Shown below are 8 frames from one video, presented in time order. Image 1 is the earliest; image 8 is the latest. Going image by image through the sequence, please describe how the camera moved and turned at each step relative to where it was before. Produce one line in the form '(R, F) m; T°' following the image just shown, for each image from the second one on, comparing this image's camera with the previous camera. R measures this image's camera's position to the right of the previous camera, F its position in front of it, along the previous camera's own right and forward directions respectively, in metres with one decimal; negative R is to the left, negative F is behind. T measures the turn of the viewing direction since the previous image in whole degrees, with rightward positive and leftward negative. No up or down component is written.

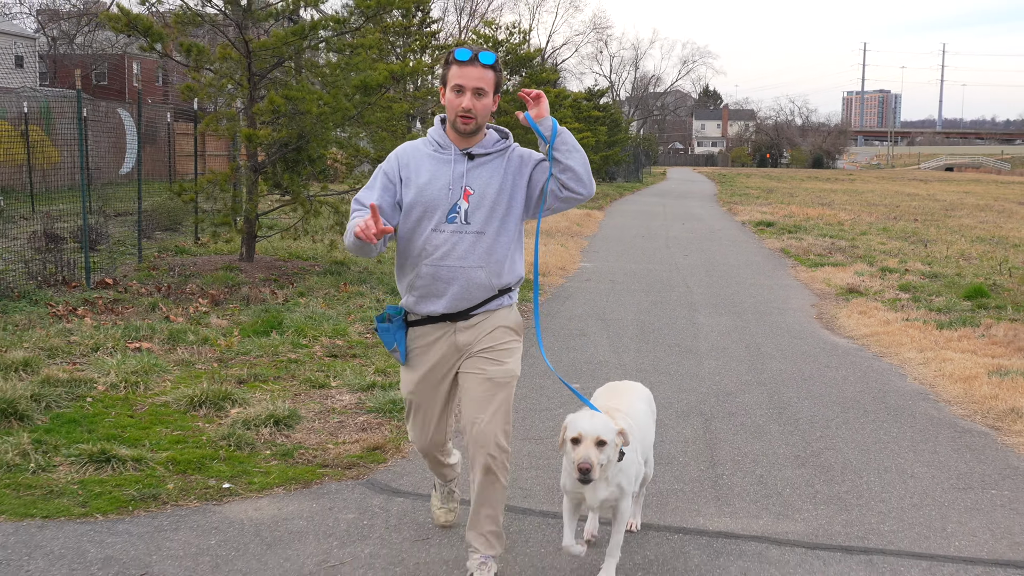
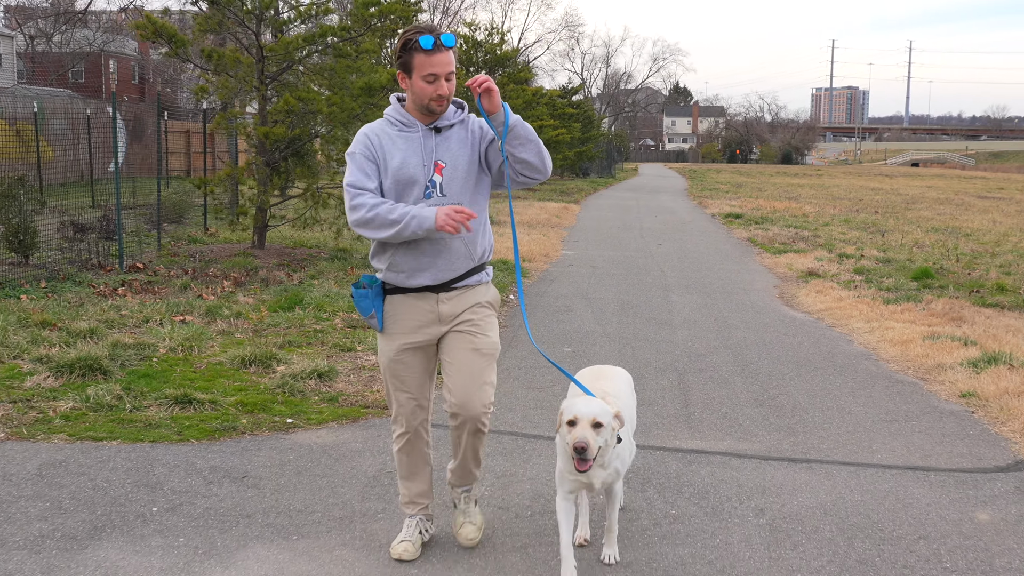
(-0.2, -1.0) m; +1°
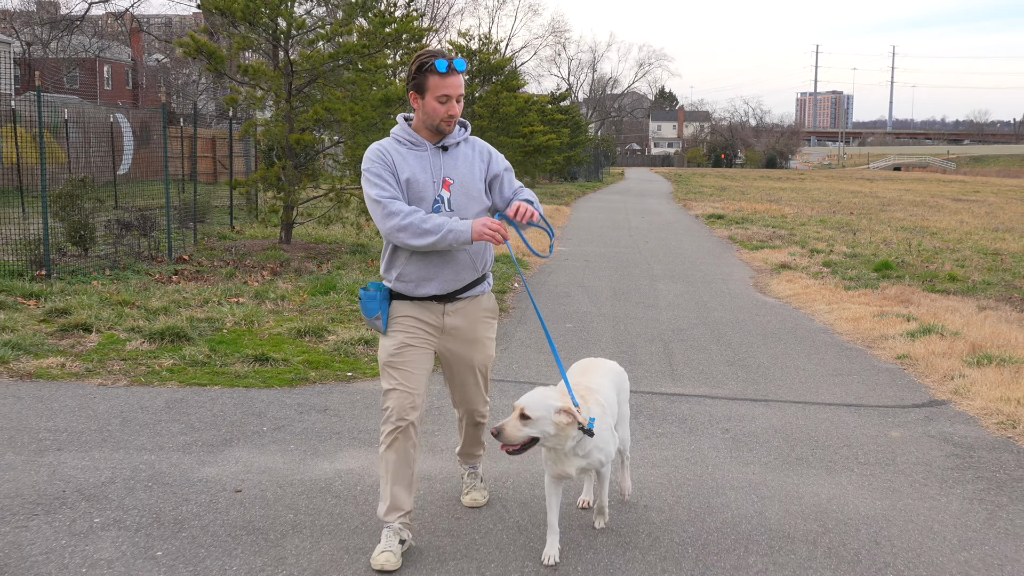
(-0.2, -1.2) m; +1°
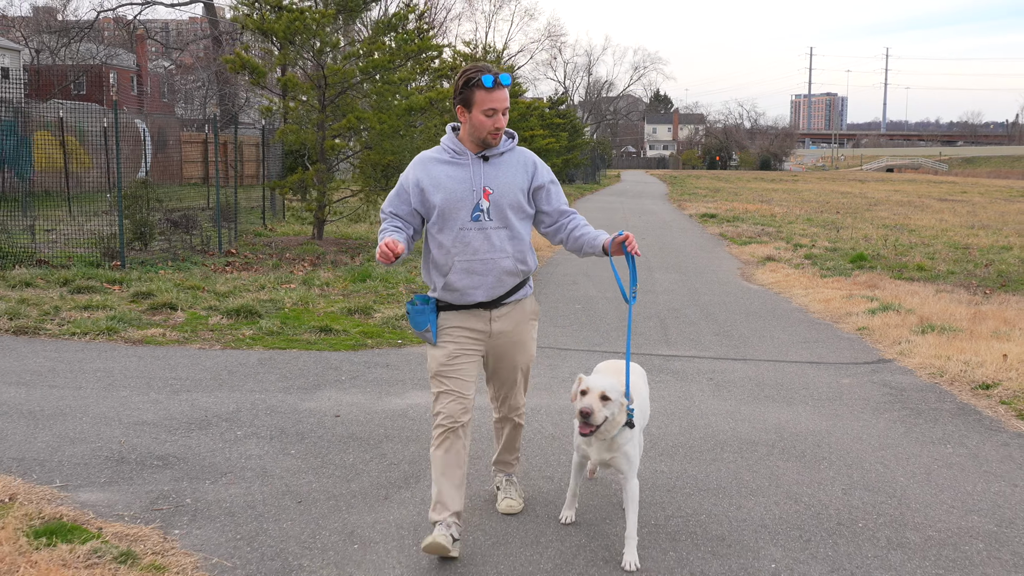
(-0.2, -1.3) m; 0°
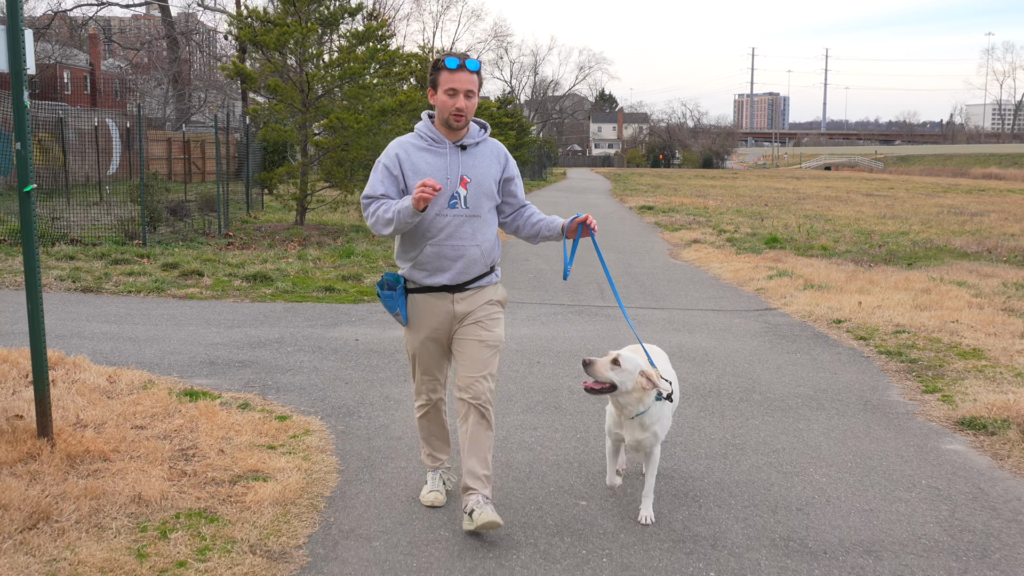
(-0.2, -2.0) m; +3°
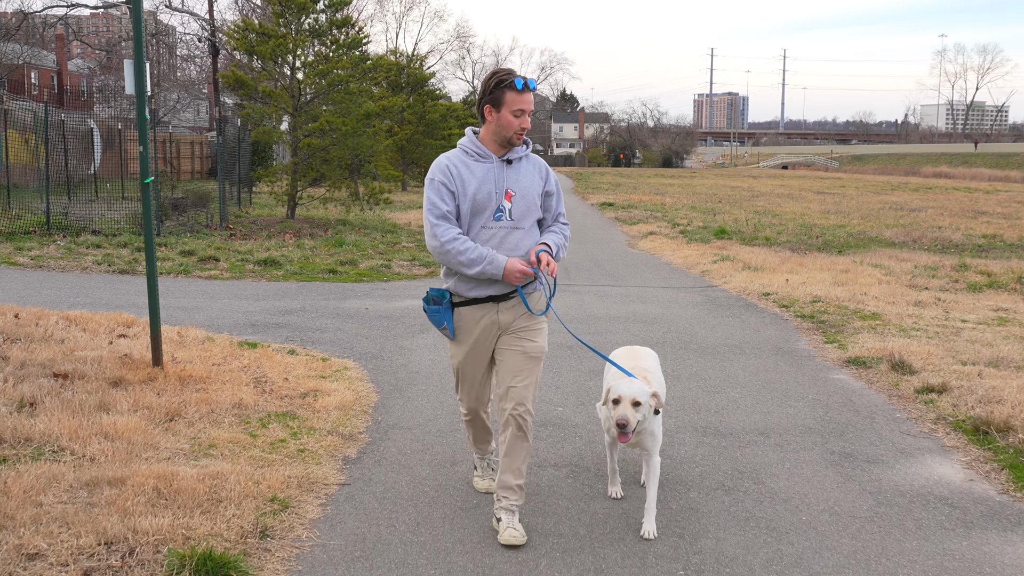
(-0.2, -1.5) m; +2°
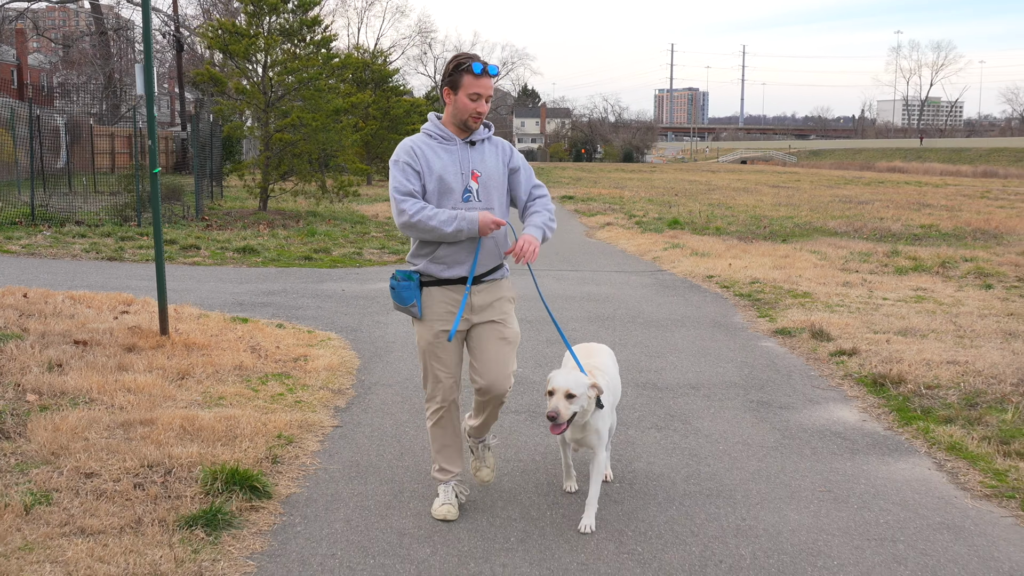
(0.0, -0.8) m; +2°
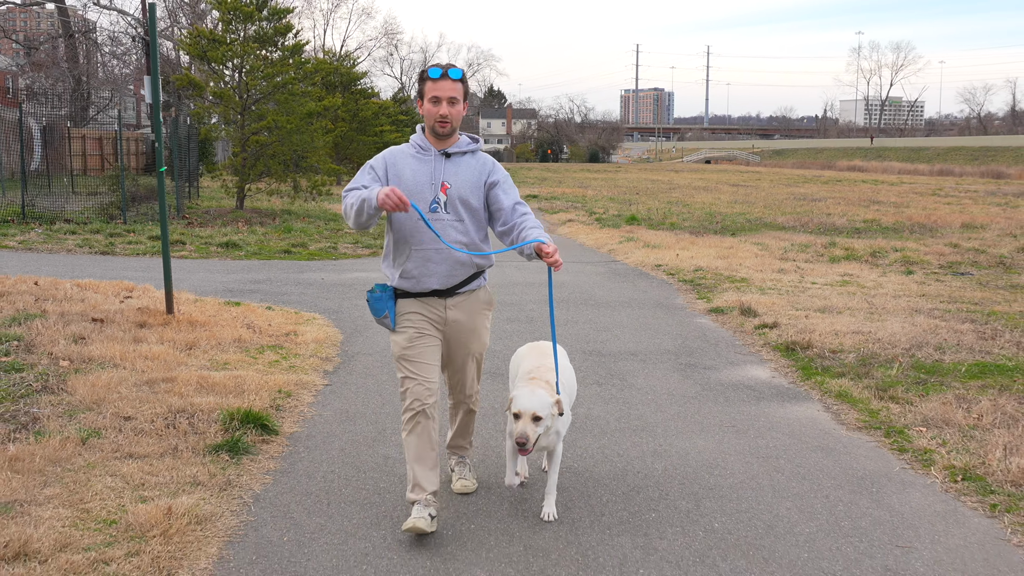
(0.0, -1.0) m; +2°
